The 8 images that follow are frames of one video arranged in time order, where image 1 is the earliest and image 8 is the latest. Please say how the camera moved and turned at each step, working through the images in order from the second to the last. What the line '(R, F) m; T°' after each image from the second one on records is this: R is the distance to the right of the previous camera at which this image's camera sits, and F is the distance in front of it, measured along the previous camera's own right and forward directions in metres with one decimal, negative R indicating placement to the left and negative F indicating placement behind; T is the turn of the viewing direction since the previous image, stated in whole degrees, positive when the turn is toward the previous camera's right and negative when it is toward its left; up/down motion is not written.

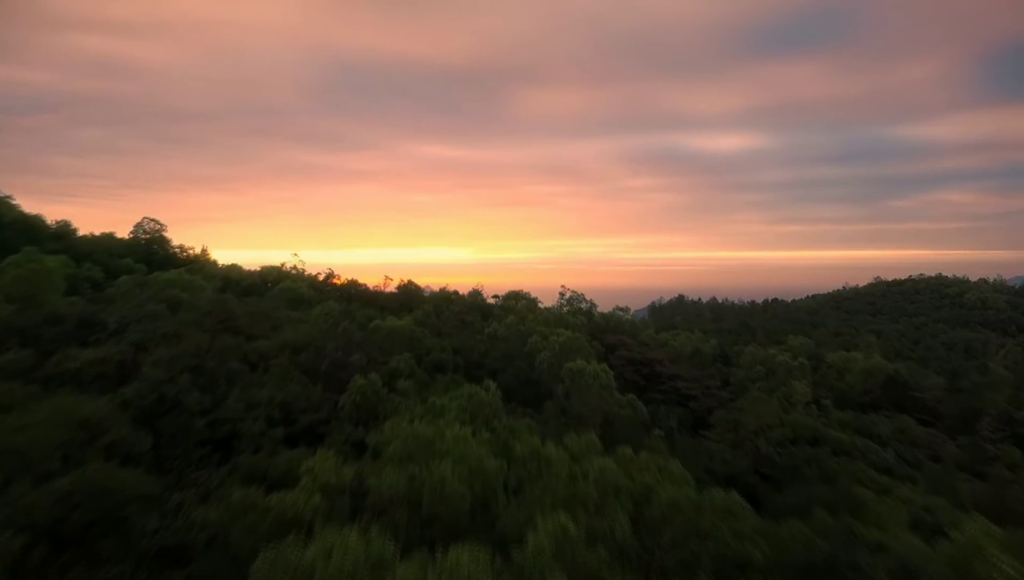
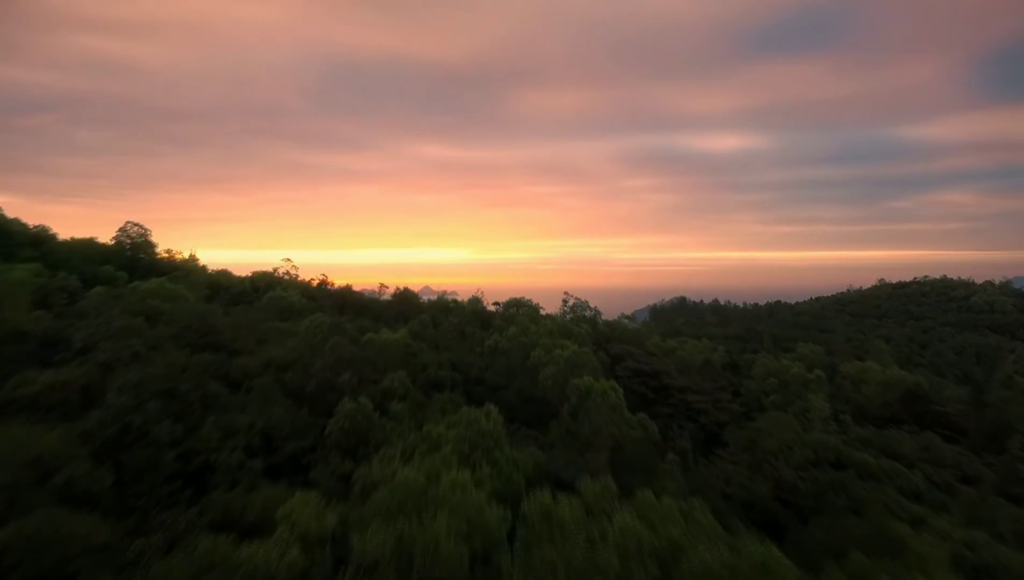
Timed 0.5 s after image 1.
(-0.1, +0.6) m; 0°
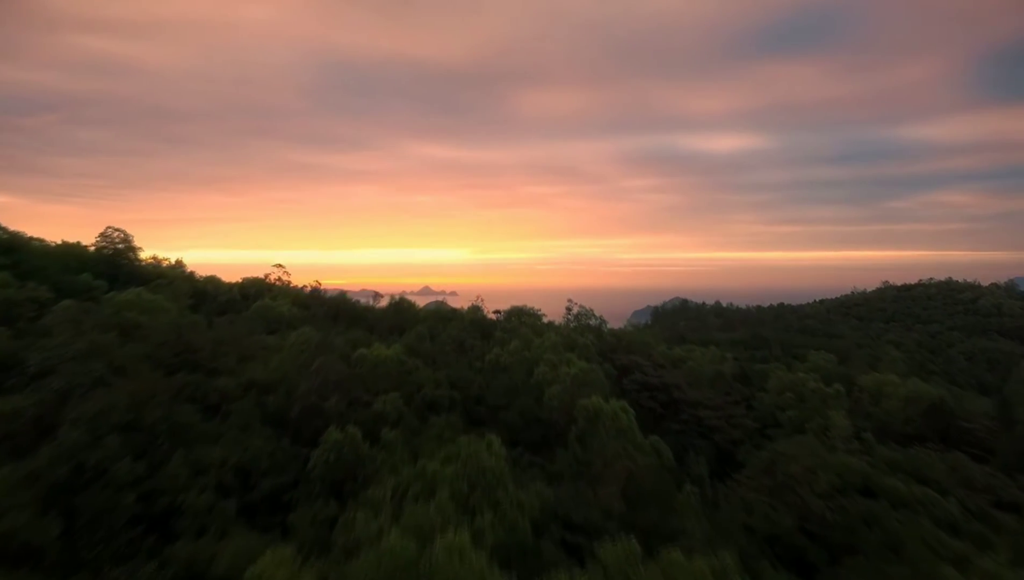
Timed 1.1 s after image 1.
(-0.1, +0.7) m; 0°
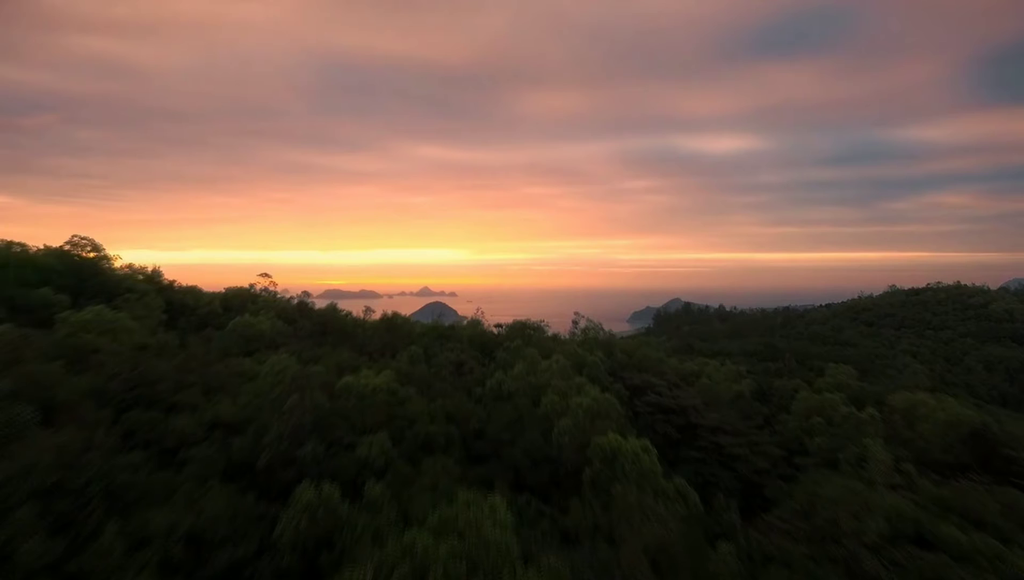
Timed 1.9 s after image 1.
(-0.1, +1.0) m; 0°
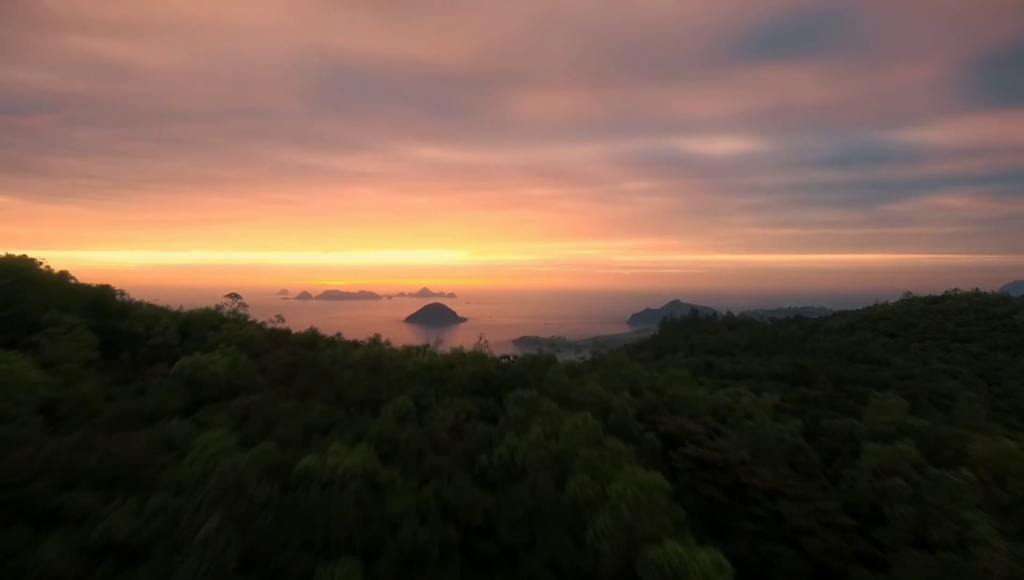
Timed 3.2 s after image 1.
(-0.3, +2.0) m; 0°
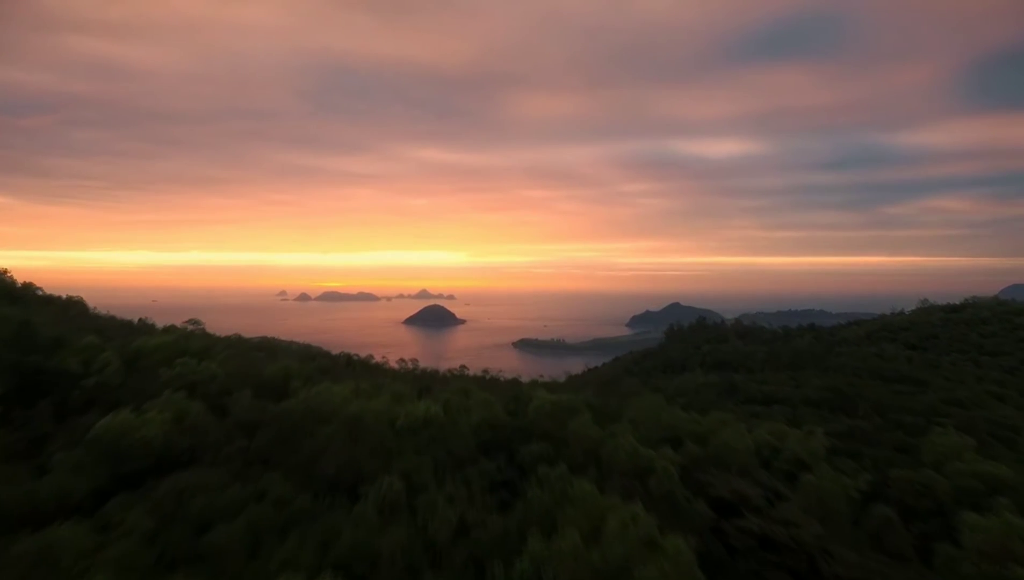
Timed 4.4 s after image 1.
(-0.3, +1.9) m; 0°
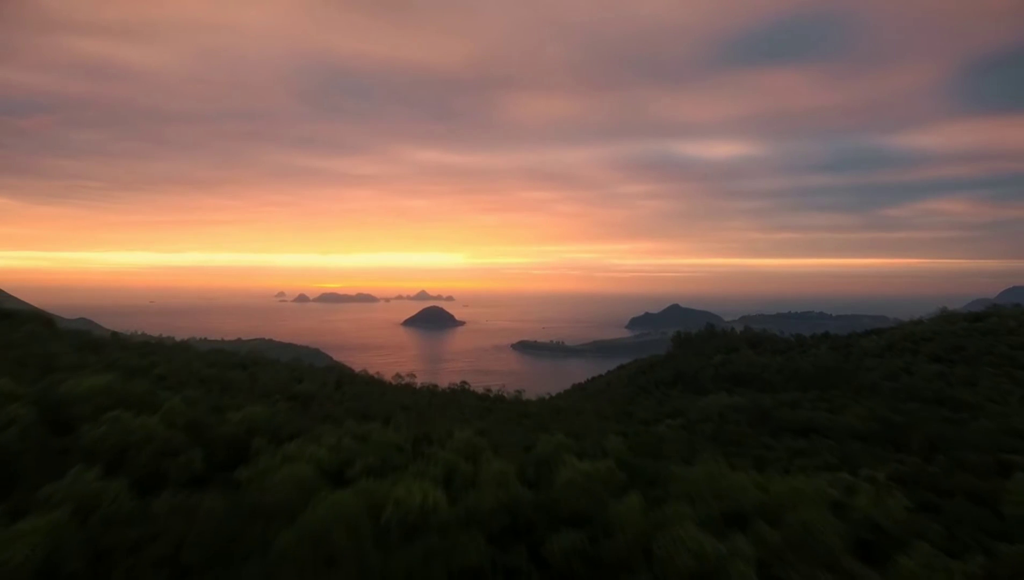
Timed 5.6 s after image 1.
(-0.4, +2.0) m; 0°
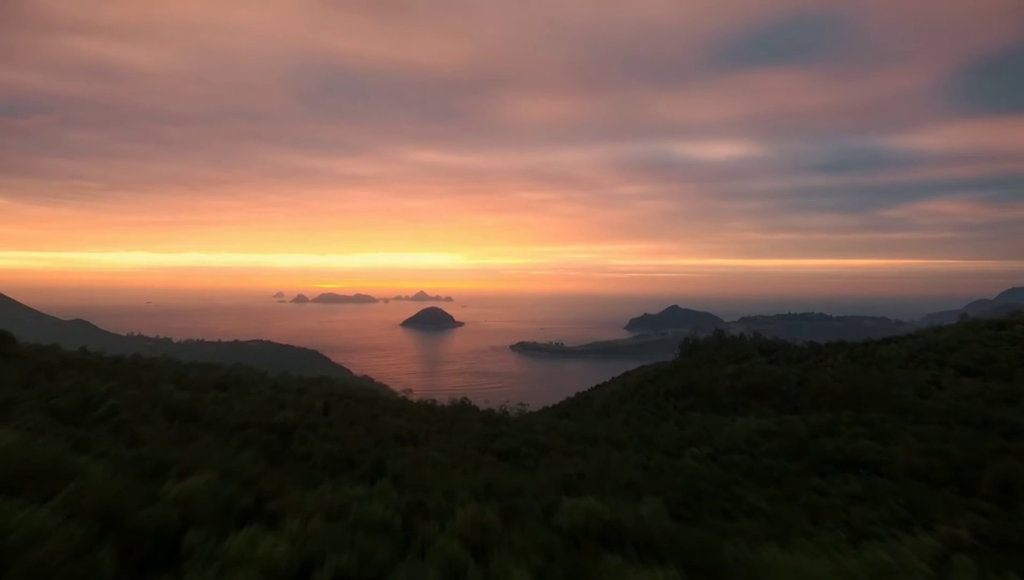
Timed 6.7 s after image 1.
(-0.3, +2.0) m; 0°
